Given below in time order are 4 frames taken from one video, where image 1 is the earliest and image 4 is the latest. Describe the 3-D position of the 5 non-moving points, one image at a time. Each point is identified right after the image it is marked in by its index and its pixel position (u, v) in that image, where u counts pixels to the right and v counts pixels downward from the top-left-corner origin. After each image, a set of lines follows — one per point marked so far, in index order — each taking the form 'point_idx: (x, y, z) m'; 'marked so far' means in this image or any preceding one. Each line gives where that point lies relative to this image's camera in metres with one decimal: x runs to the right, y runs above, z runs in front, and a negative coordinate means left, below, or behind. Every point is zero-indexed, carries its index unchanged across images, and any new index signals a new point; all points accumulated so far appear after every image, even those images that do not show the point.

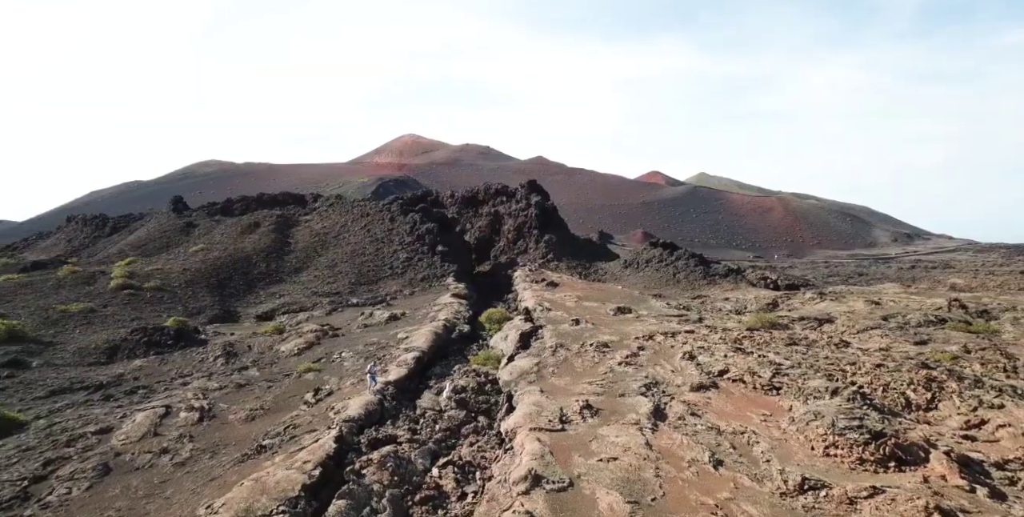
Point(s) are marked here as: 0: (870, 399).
0: (+5.3, -2.1, +10.0) m
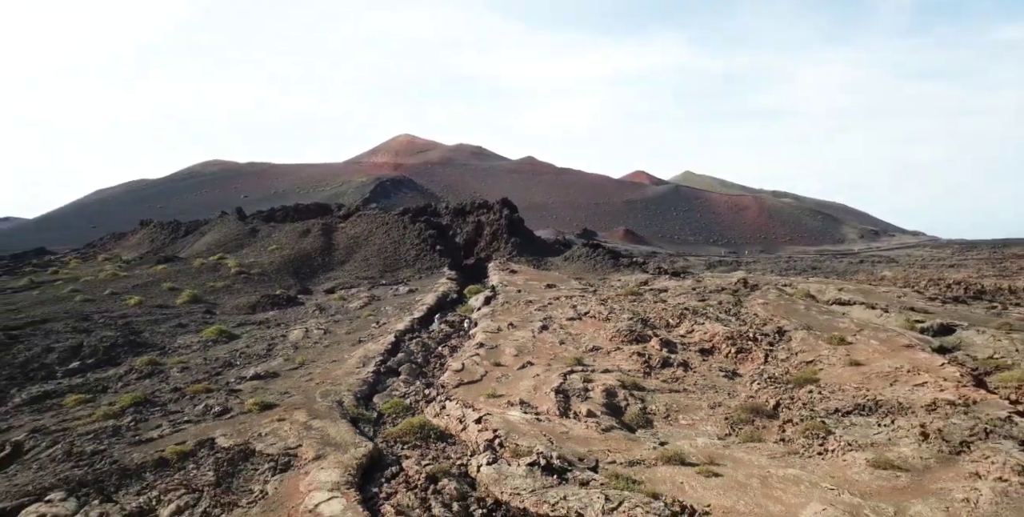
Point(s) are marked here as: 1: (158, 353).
0: (+4.2, -1.9, +21.0) m
1: (-9.8, -2.6, +18.7) m
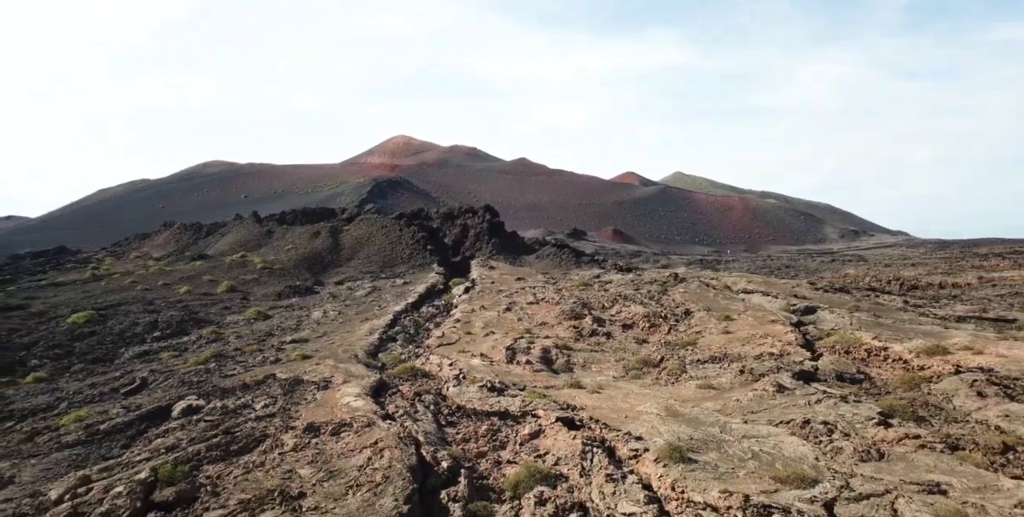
0: (+3.1, -1.8, +27.2) m
1: (-10.9, -2.5, +24.8) m
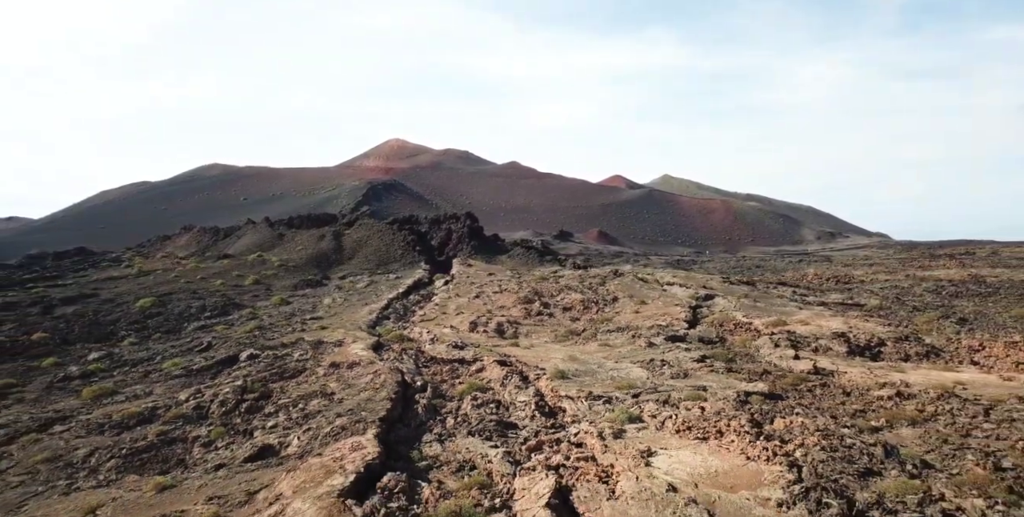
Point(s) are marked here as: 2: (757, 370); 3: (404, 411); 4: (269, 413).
0: (+1.4, -1.8, +34.8) m
1: (-12.5, -2.4, +32.2) m
2: (+7.2, -3.3, +19.7) m
3: (-2.7, -3.8, +17.0) m
4: (-6.2, -3.9, +17.1) m
